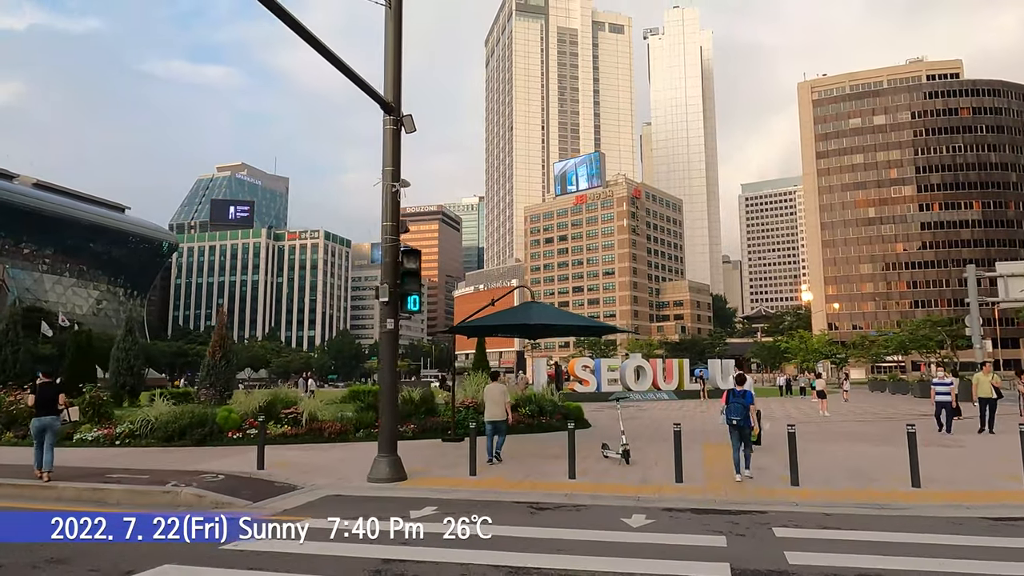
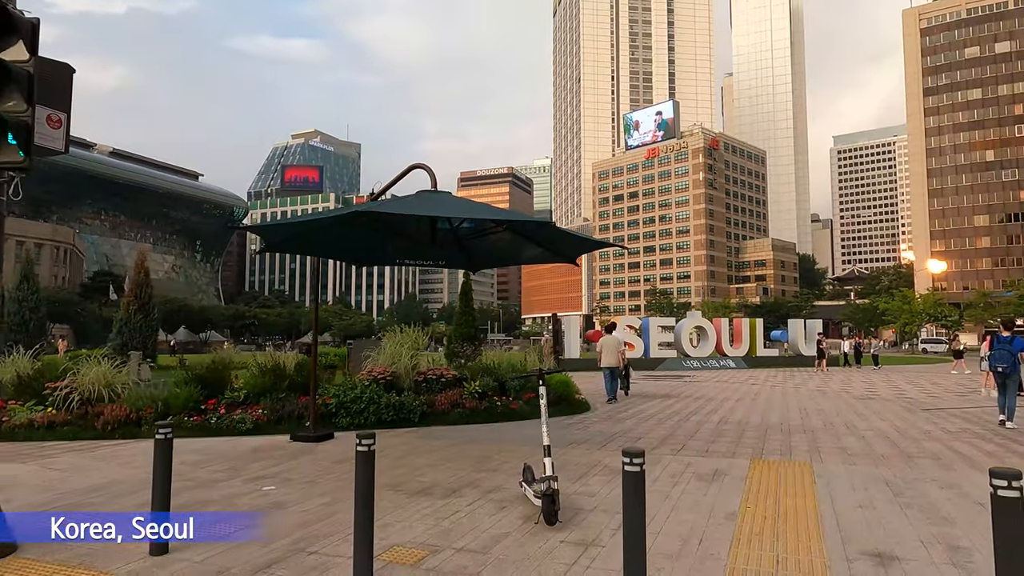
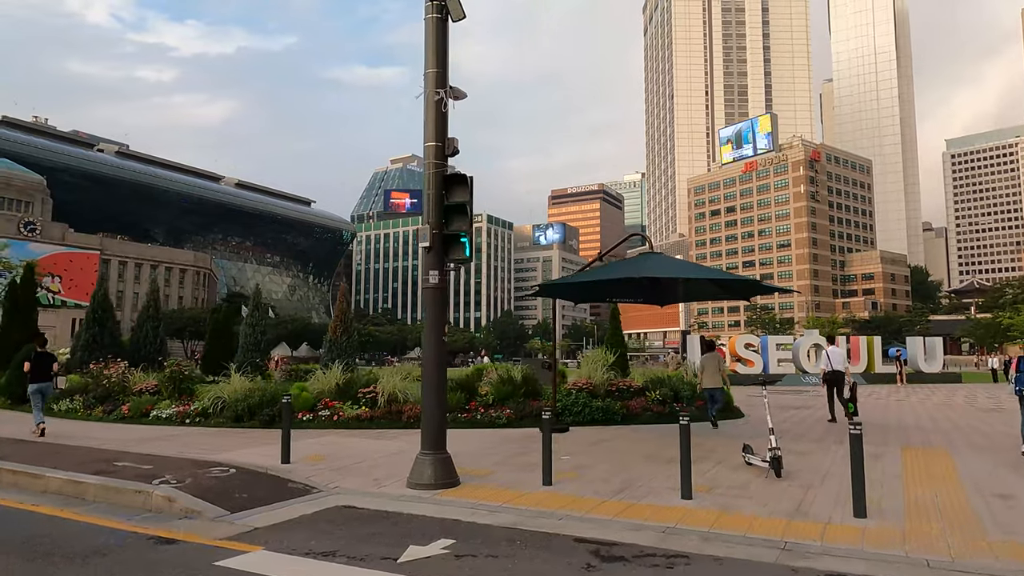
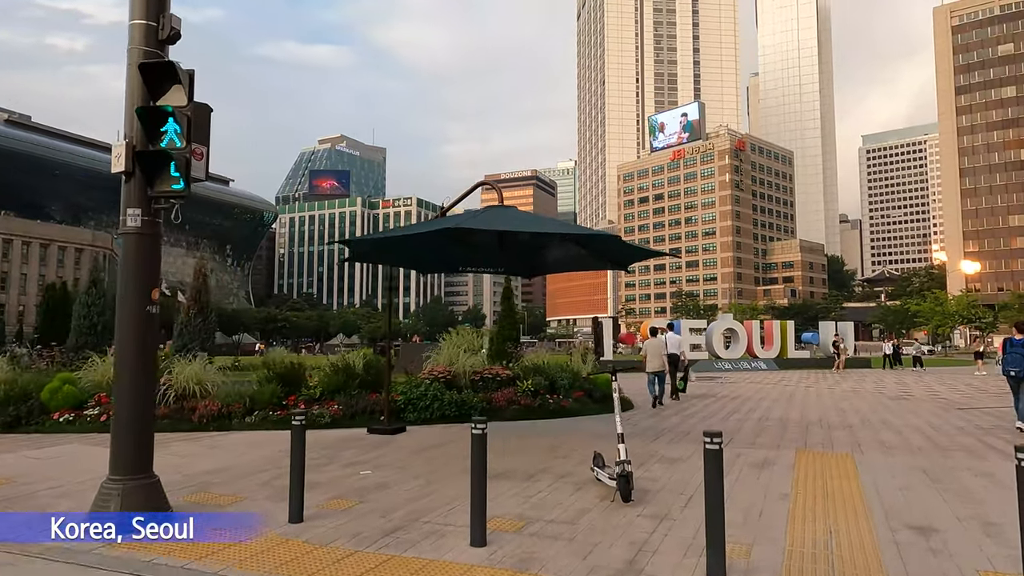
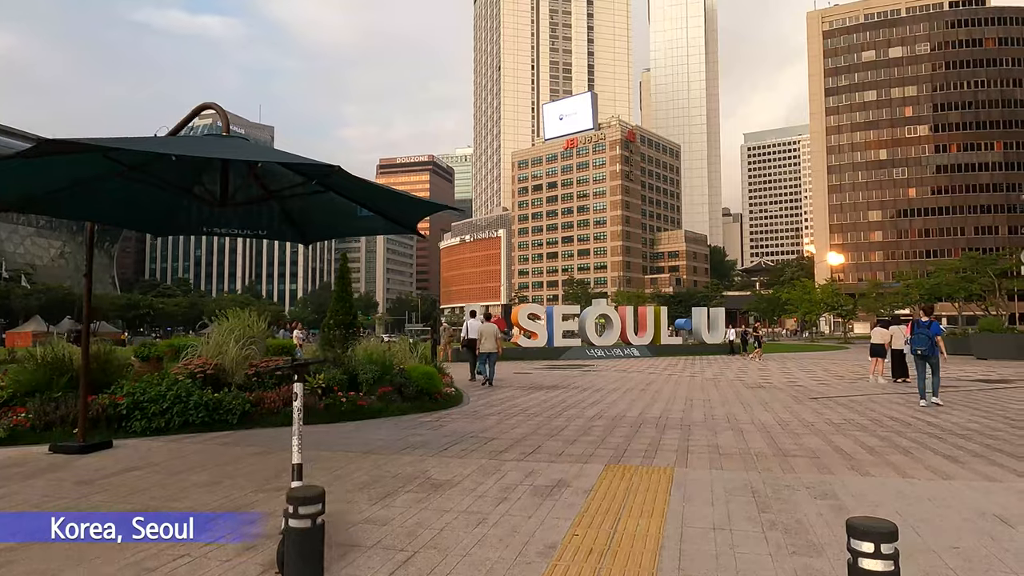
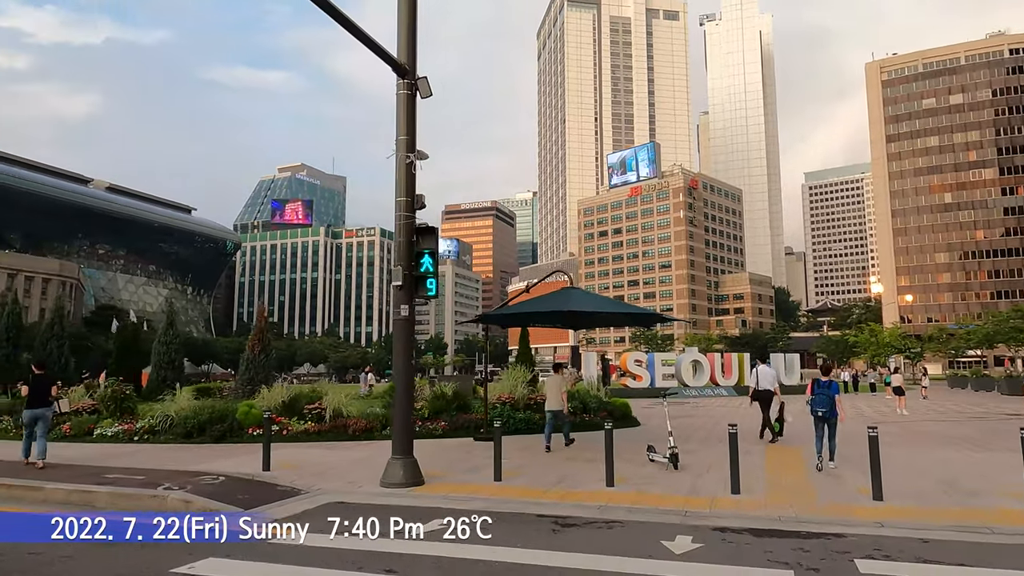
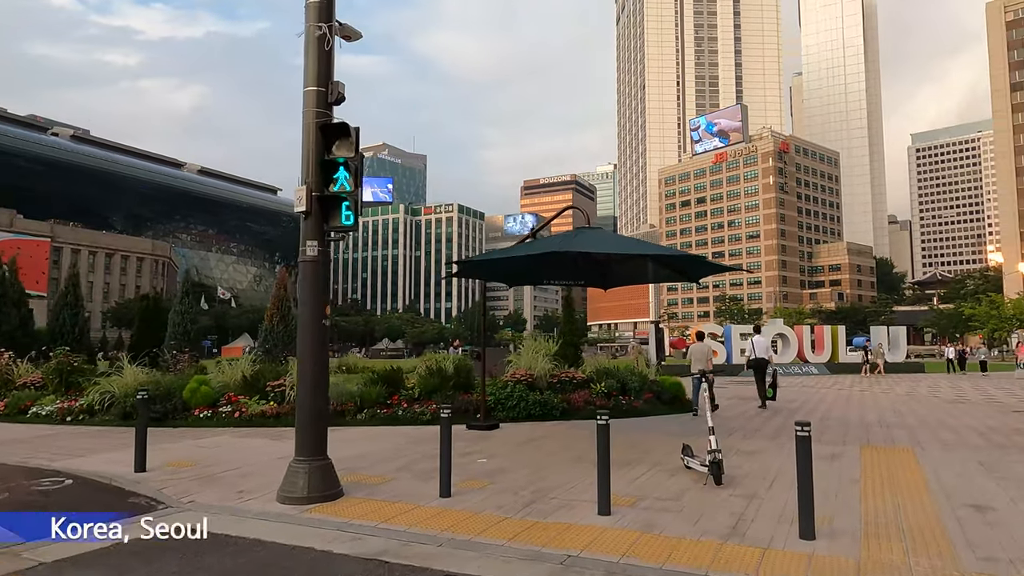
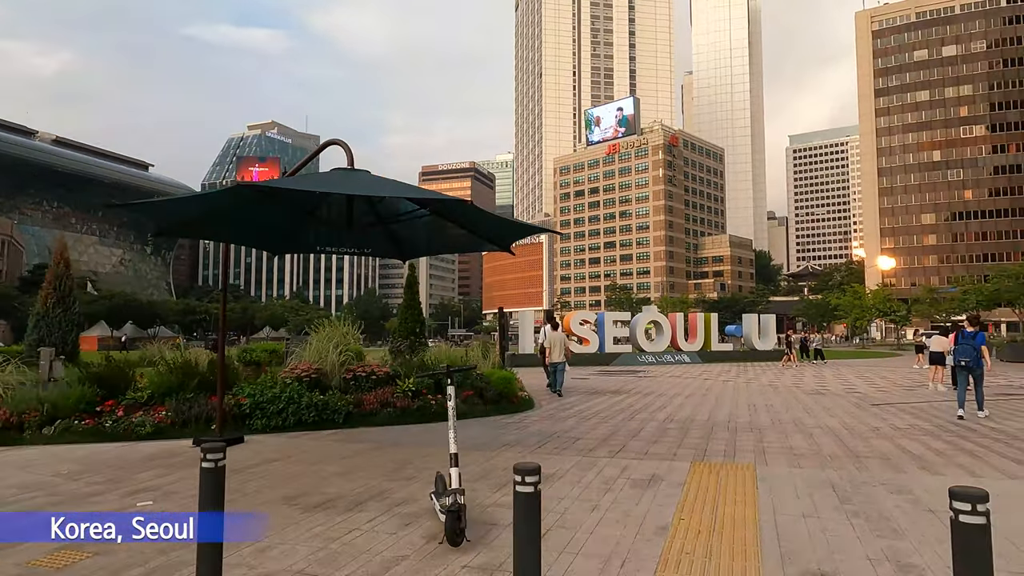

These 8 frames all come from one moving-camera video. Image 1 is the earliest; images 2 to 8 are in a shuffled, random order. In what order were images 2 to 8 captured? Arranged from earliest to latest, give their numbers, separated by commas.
6, 3, 7, 4, 2, 8, 5
